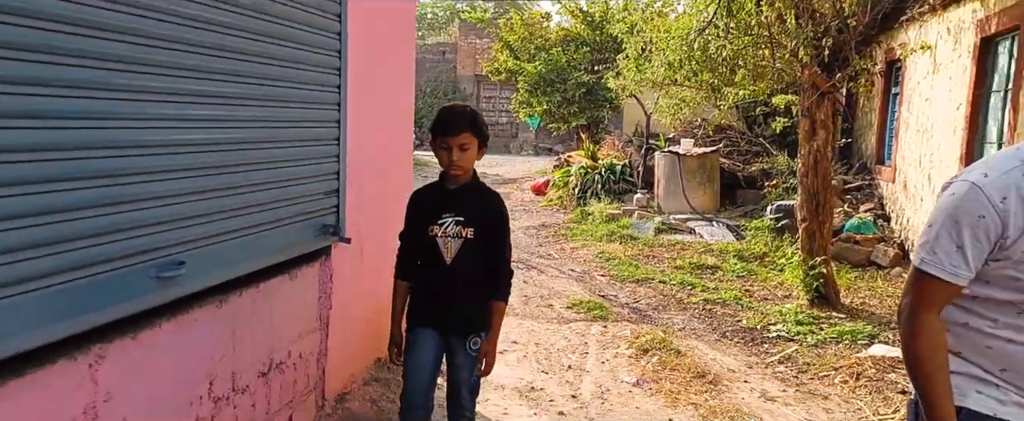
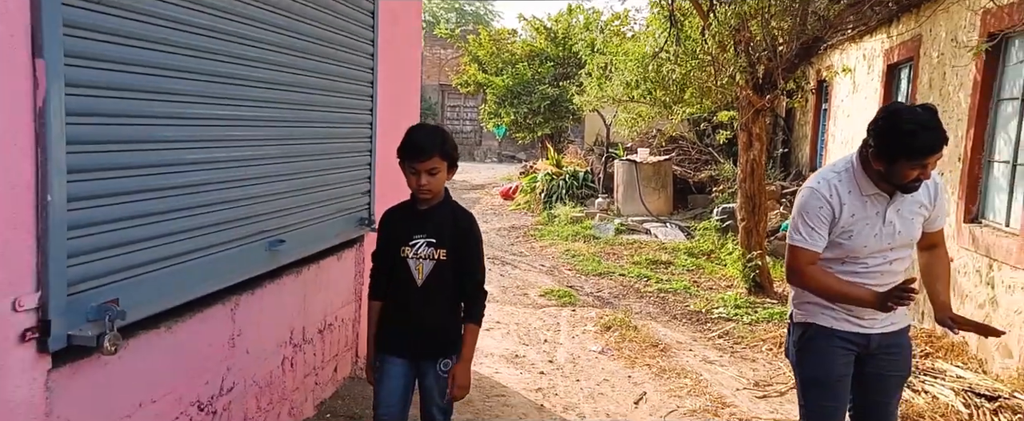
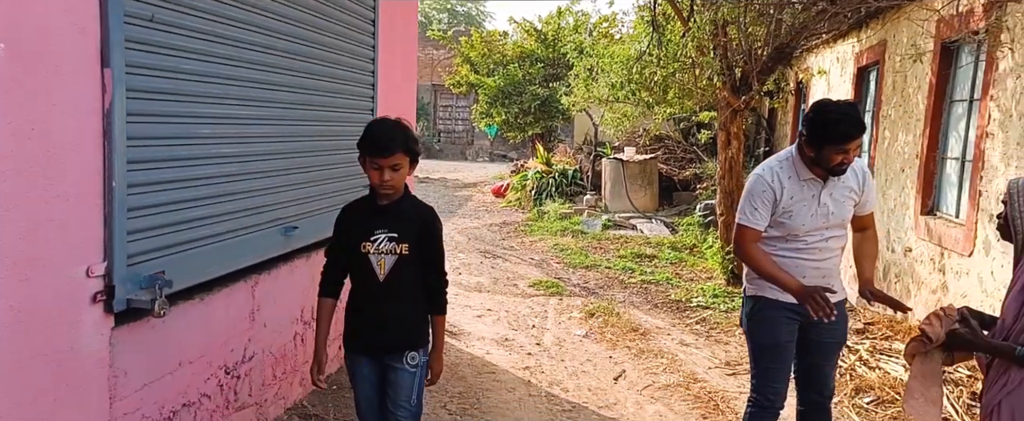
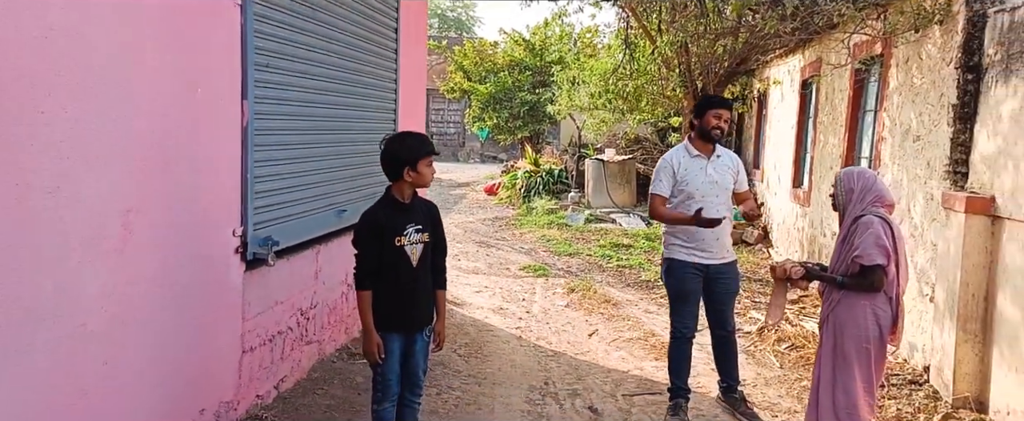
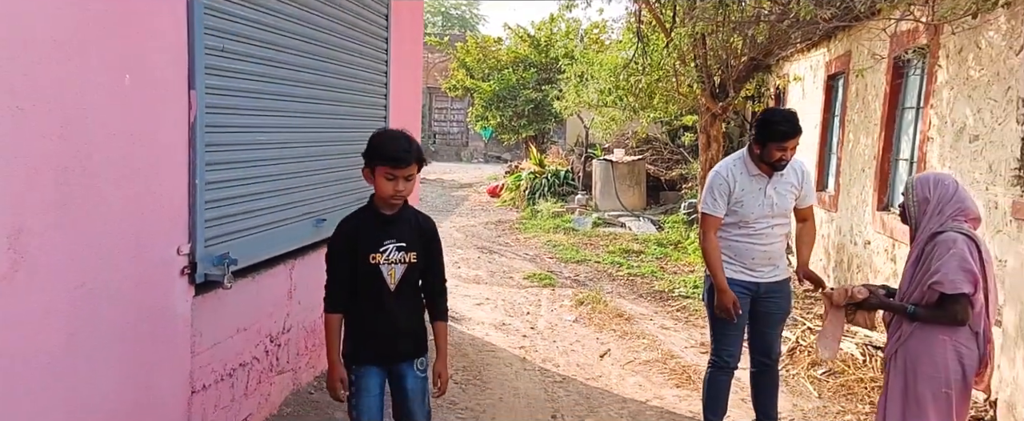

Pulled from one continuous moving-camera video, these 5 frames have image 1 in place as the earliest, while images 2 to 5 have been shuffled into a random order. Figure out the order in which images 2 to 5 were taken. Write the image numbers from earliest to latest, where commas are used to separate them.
2, 3, 5, 4
